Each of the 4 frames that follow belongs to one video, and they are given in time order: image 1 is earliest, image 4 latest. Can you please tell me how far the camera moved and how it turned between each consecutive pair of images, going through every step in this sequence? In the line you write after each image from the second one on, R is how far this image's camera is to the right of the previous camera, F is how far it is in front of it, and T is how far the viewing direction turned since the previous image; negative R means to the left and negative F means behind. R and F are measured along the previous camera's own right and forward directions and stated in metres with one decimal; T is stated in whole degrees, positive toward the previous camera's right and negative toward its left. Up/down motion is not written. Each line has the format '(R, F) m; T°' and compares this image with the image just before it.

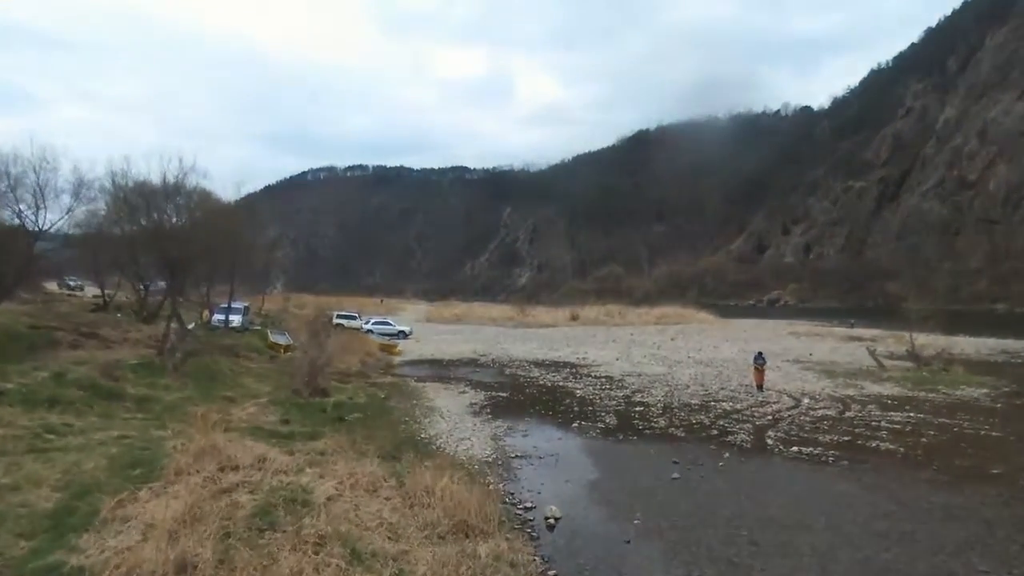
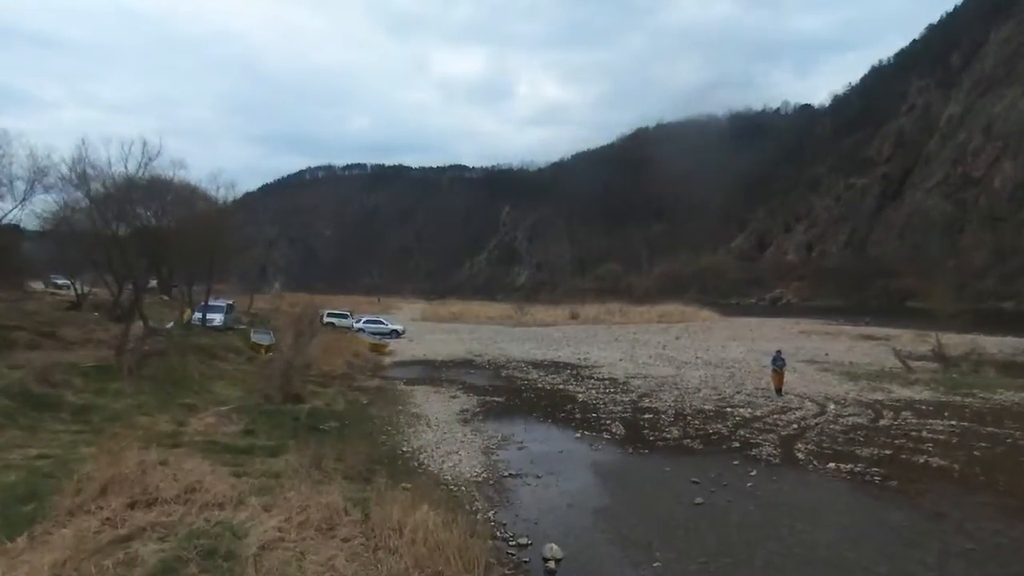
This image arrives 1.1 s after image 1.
(+0.1, +2.1) m; 0°
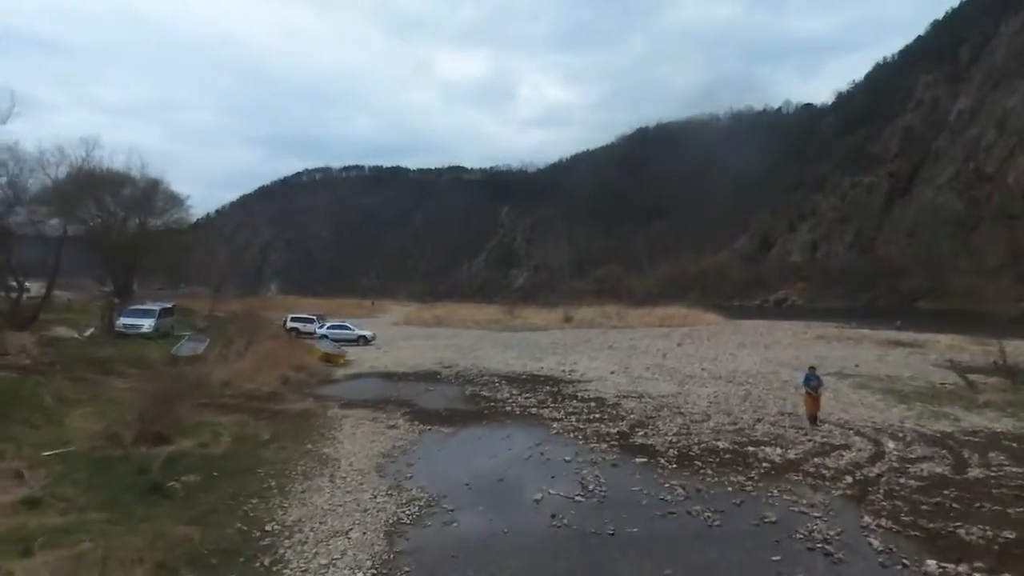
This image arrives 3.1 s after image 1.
(+1.5, +5.2) m; 0°
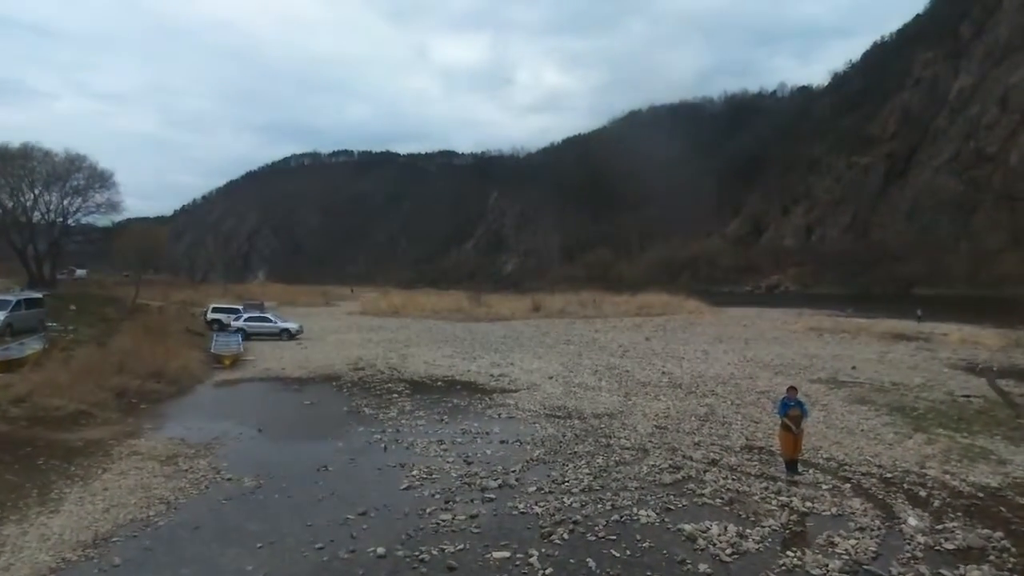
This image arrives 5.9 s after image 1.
(+3.4, +5.7) m; 0°
